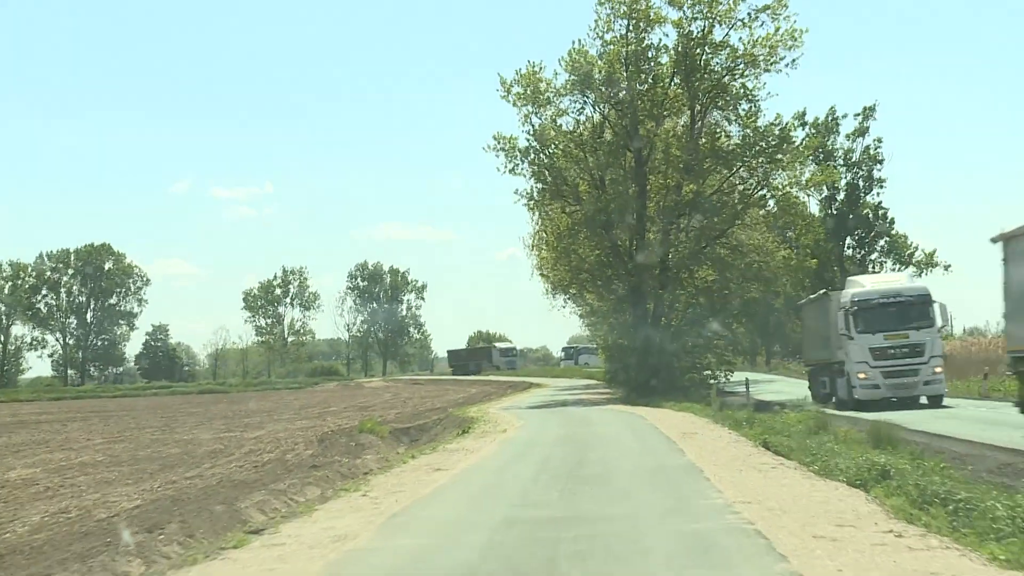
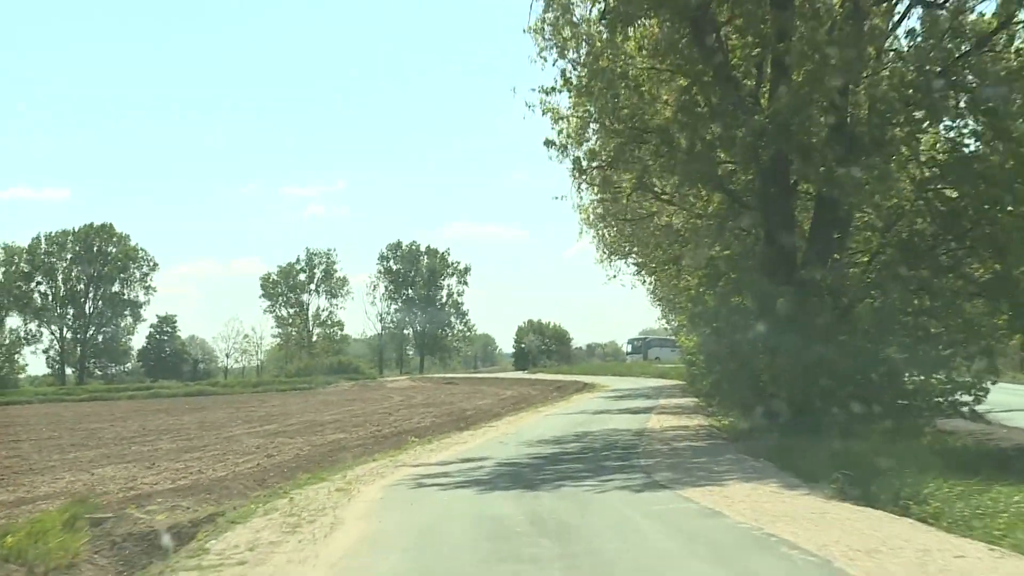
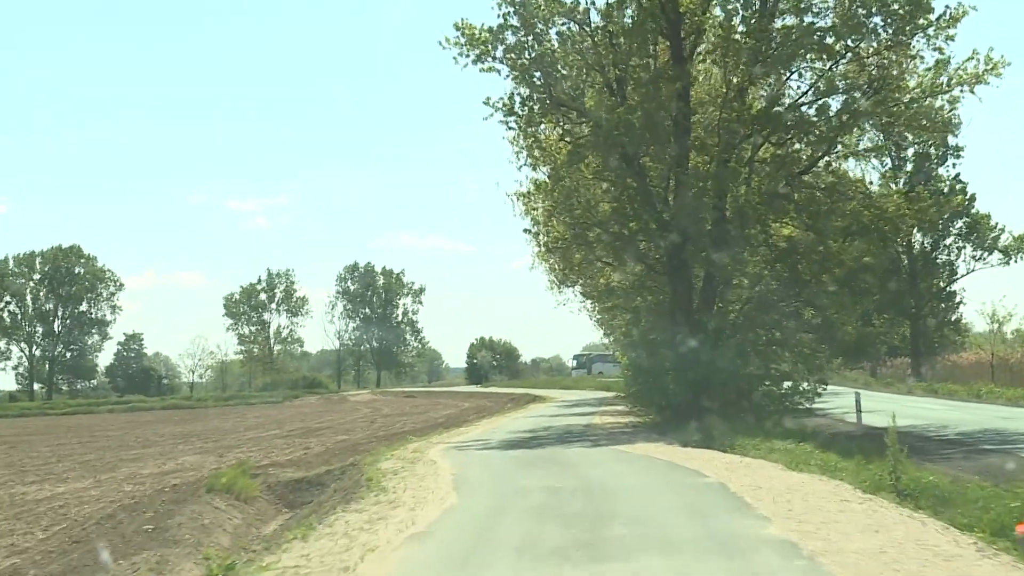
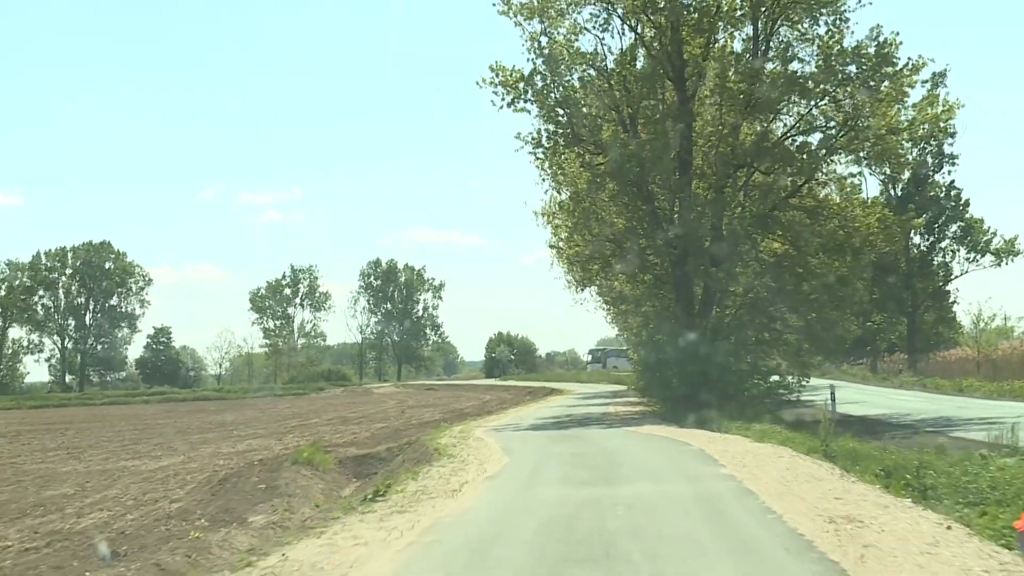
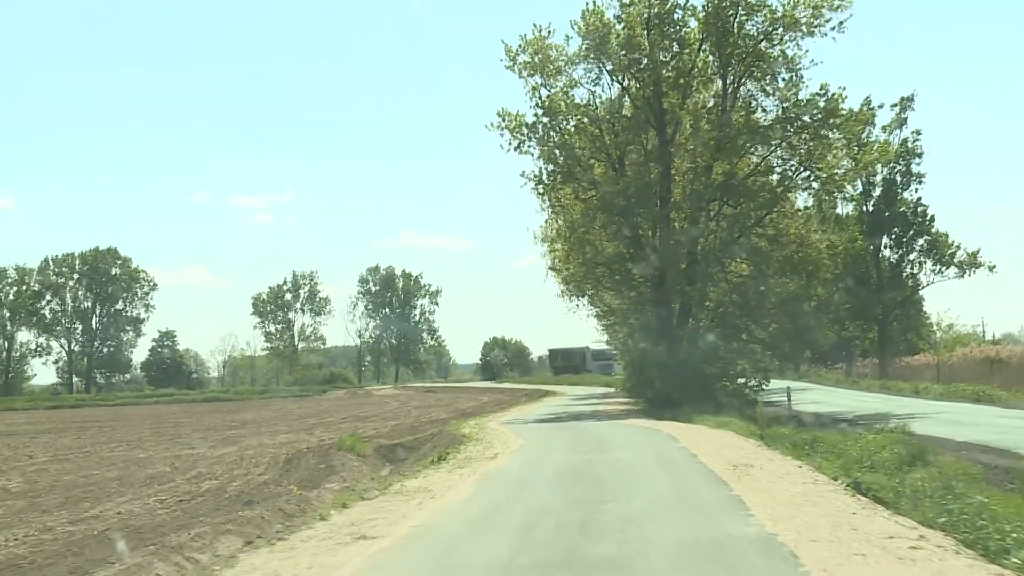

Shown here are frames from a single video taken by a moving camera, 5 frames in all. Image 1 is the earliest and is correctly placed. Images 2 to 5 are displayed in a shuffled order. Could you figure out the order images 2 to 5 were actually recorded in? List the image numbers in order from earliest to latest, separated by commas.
5, 4, 3, 2
